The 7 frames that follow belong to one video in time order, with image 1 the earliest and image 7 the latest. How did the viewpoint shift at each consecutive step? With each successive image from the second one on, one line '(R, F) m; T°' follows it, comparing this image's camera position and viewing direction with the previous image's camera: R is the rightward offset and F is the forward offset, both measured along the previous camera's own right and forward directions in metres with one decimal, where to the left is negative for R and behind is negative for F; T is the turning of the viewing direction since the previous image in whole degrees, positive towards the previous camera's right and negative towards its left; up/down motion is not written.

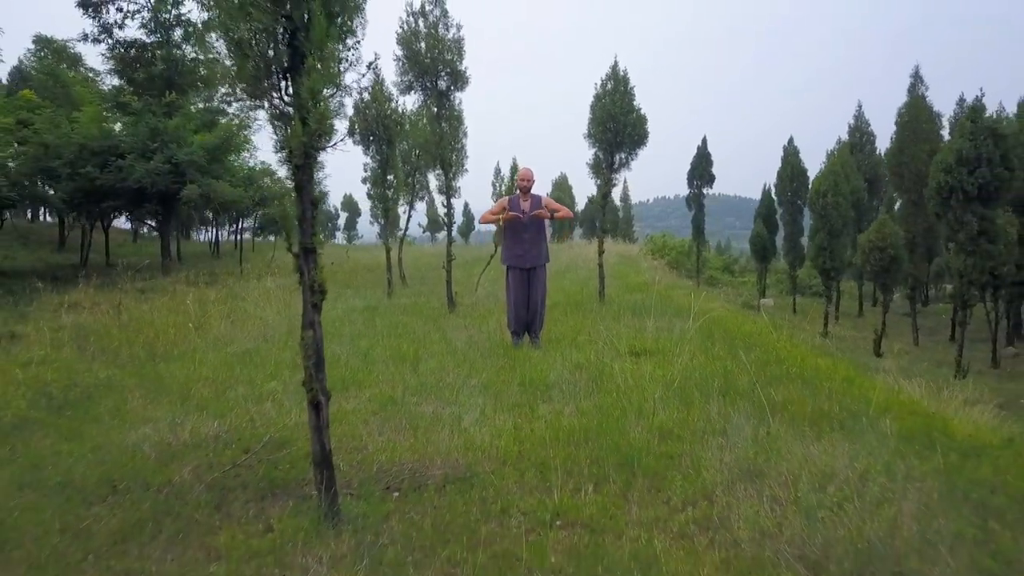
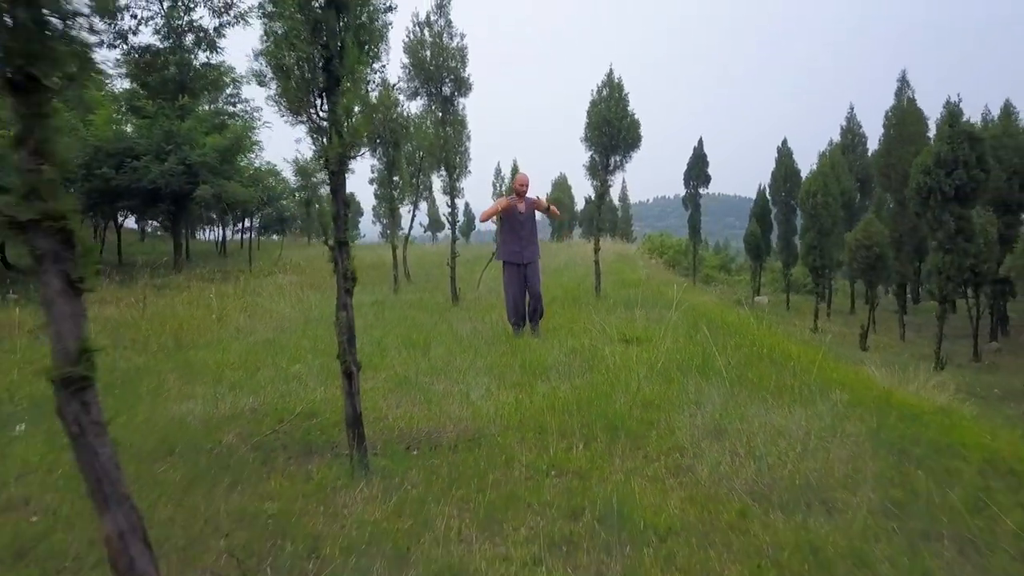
(0.0, -0.8) m; 0°
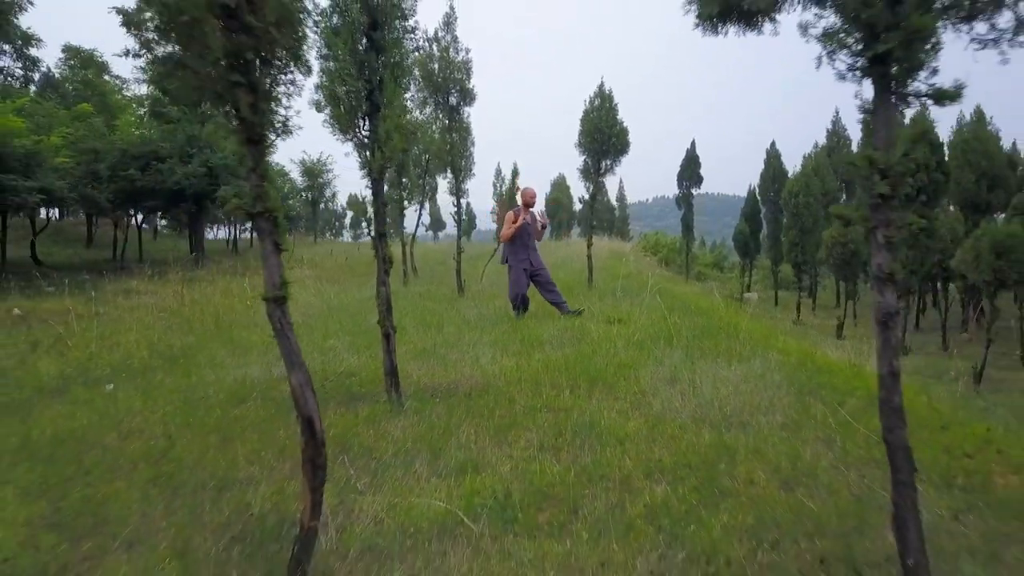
(0.0, -1.4) m; 0°
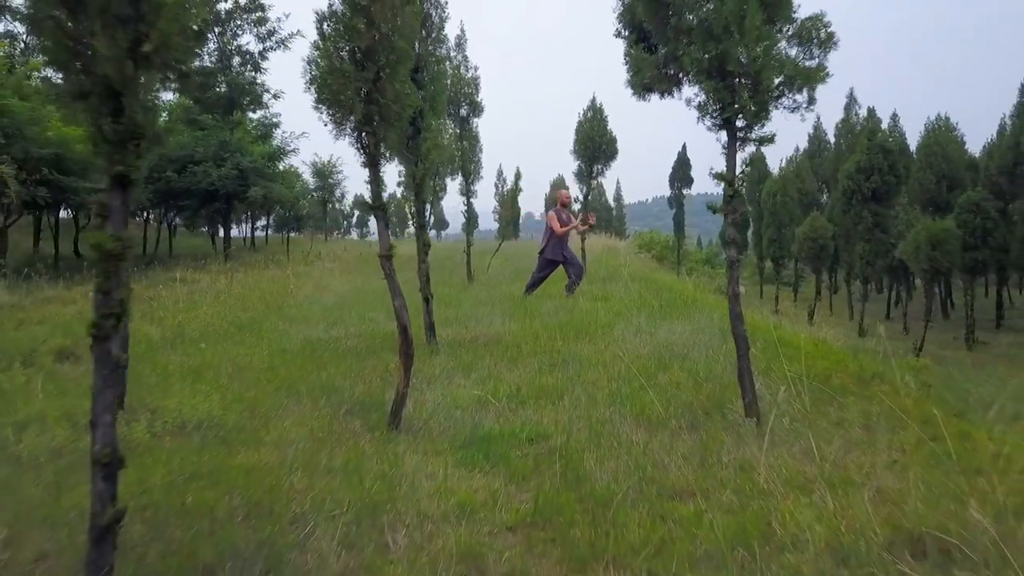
(-0.1, -2.3) m; 0°
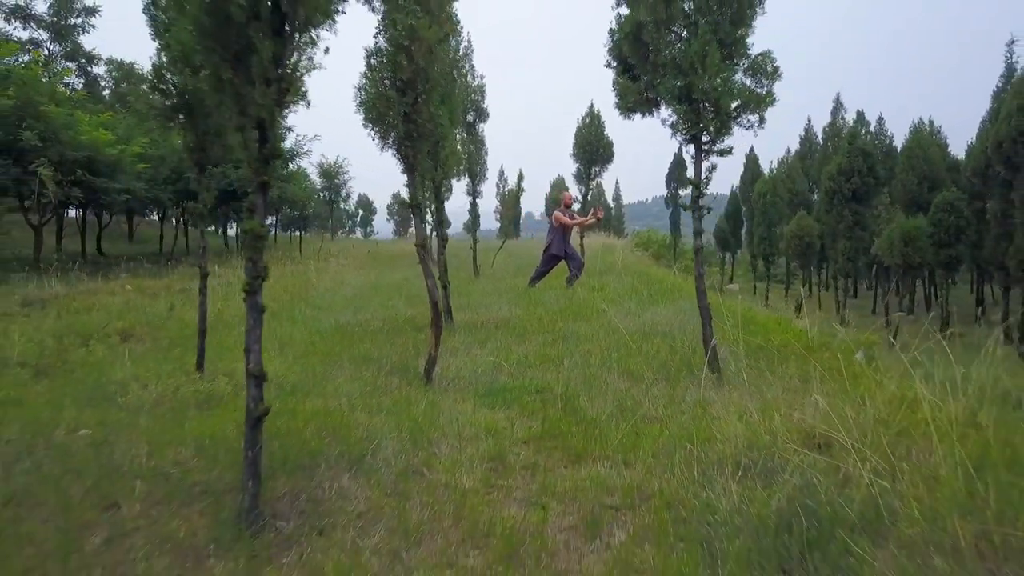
(-0.1, -1.3) m; 0°
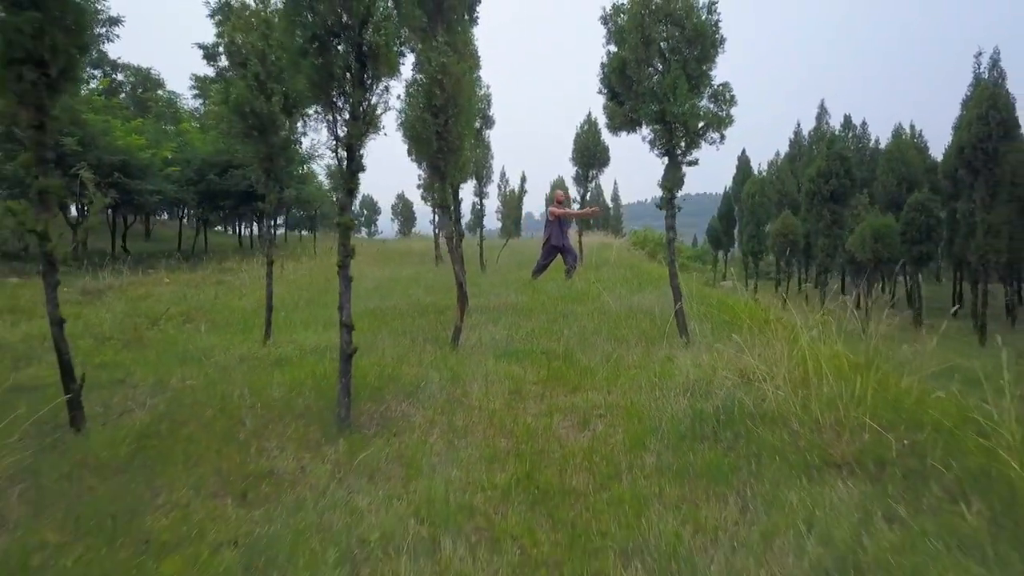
(-0.1, -1.7) m; 0°
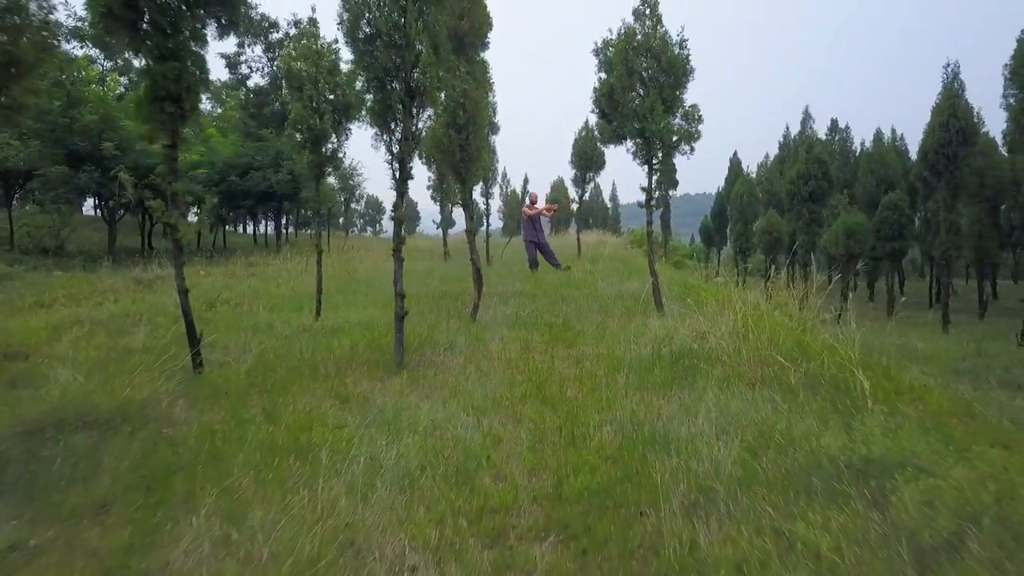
(-0.1, -1.9) m; 0°
